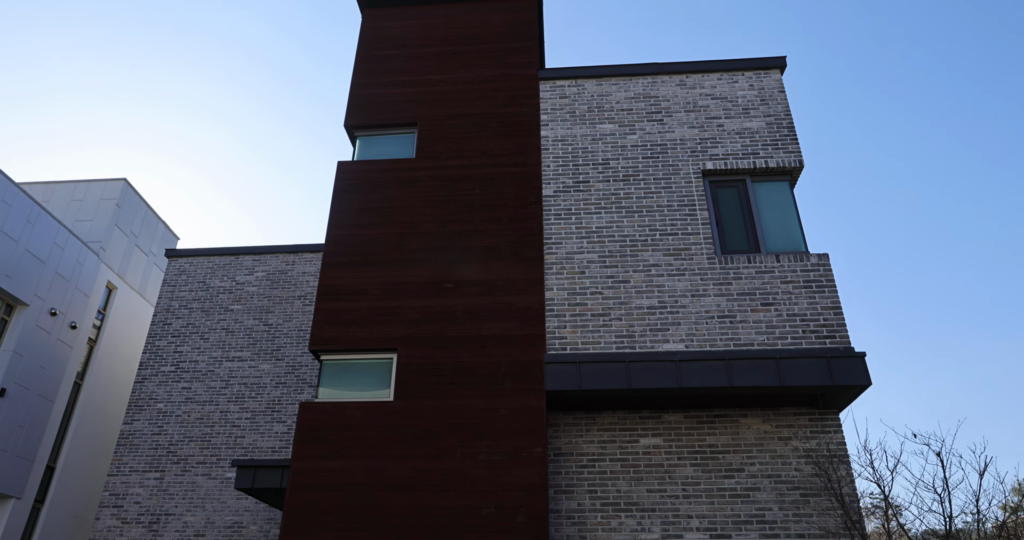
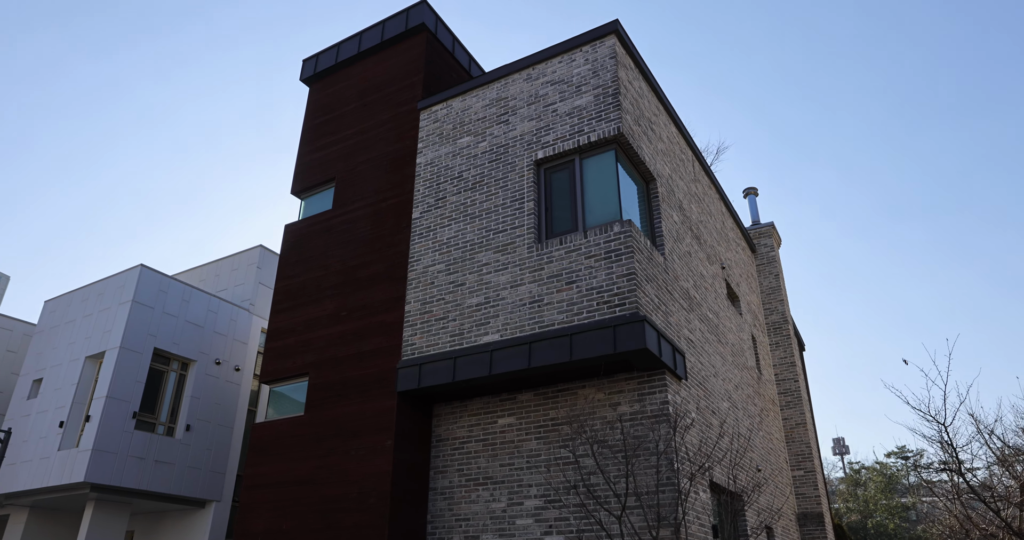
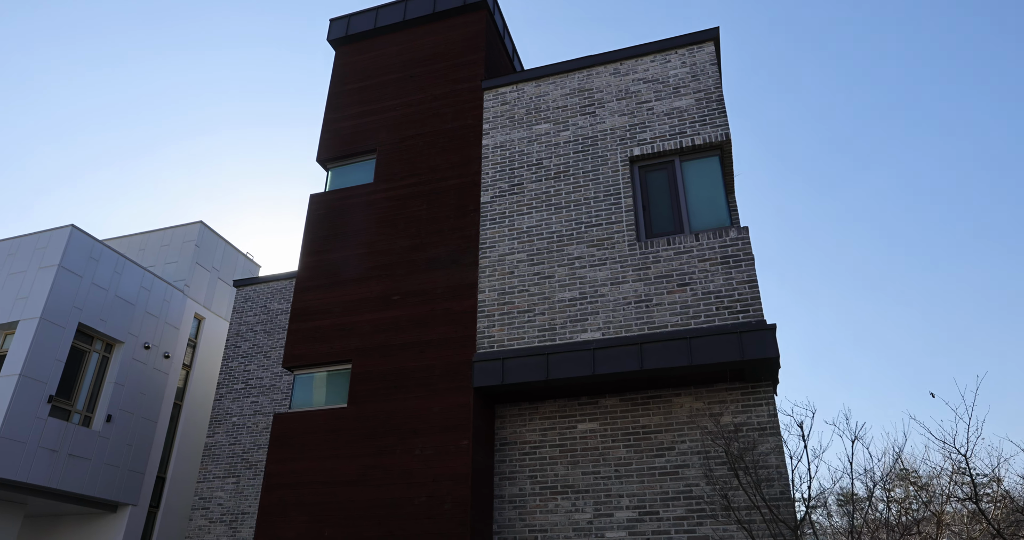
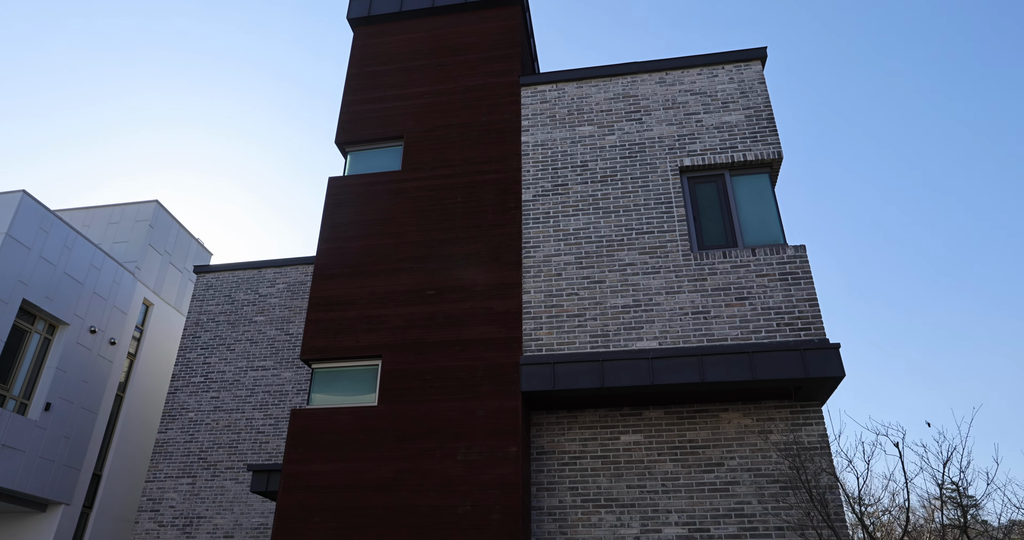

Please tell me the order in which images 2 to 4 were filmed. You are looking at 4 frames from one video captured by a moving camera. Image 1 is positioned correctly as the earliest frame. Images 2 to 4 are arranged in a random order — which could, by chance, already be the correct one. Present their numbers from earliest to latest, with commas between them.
4, 3, 2
